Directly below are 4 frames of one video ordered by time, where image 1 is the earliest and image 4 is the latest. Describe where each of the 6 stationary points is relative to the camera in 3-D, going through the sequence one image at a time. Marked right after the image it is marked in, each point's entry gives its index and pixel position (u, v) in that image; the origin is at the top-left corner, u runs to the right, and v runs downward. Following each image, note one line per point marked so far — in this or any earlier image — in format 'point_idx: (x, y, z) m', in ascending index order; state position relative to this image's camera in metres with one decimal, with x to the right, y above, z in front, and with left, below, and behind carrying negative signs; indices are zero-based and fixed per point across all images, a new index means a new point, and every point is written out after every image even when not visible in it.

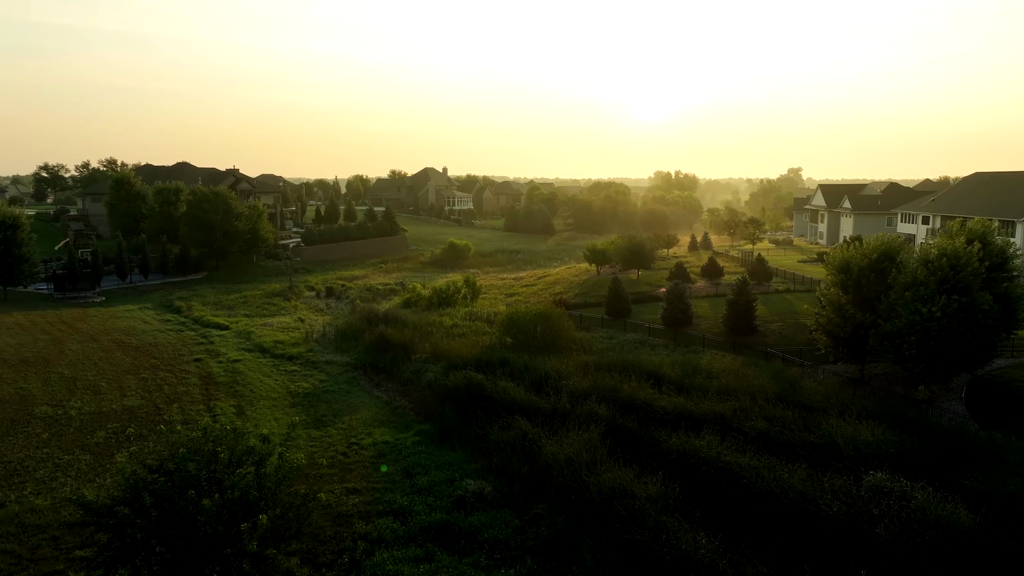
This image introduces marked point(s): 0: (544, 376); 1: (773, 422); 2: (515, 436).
0: (+0.9, -2.5, +19.8) m
1: (+5.6, -2.9, +15.2) m
2: (+0.1, -3.2, +15.1) m
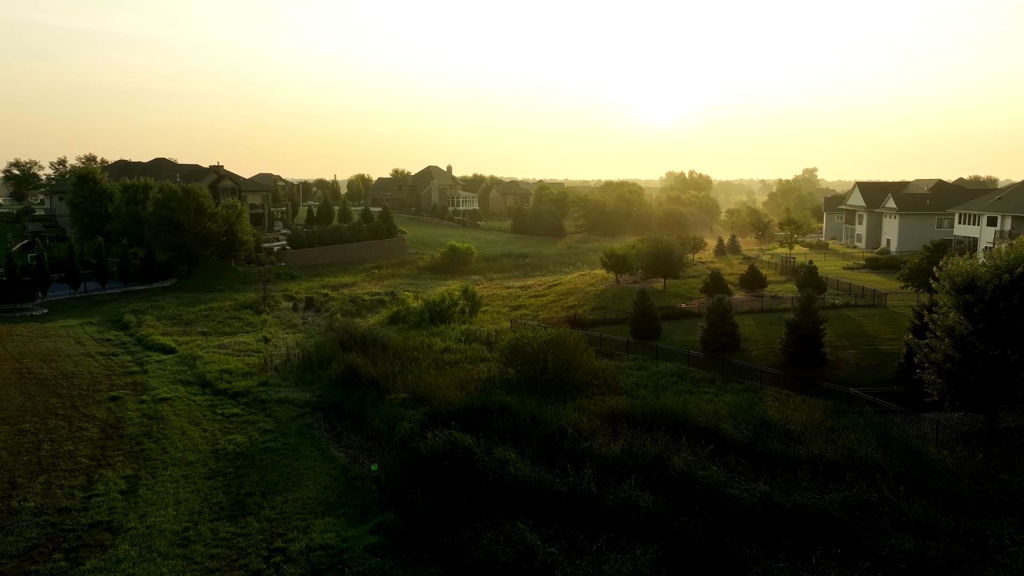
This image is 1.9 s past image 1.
0: (+0.9, -3.0, +14.3) m
1: (+5.6, -3.4, +9.7) m
2: (+0.1, -3.7, +9.7) m
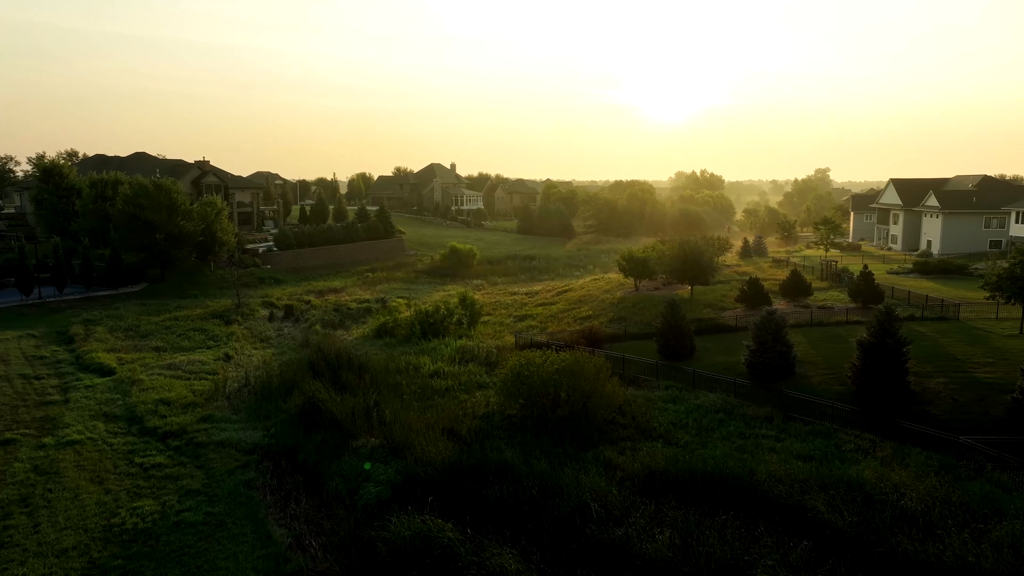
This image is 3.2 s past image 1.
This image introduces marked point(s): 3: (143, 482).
0: (+1.0, -3.3, +10.1) m
1: (+5.6, -3.7, +5.4) m
2: (0.0, -3.9, +5.4) m
3: (-7.0, -3.7, +13.4) m
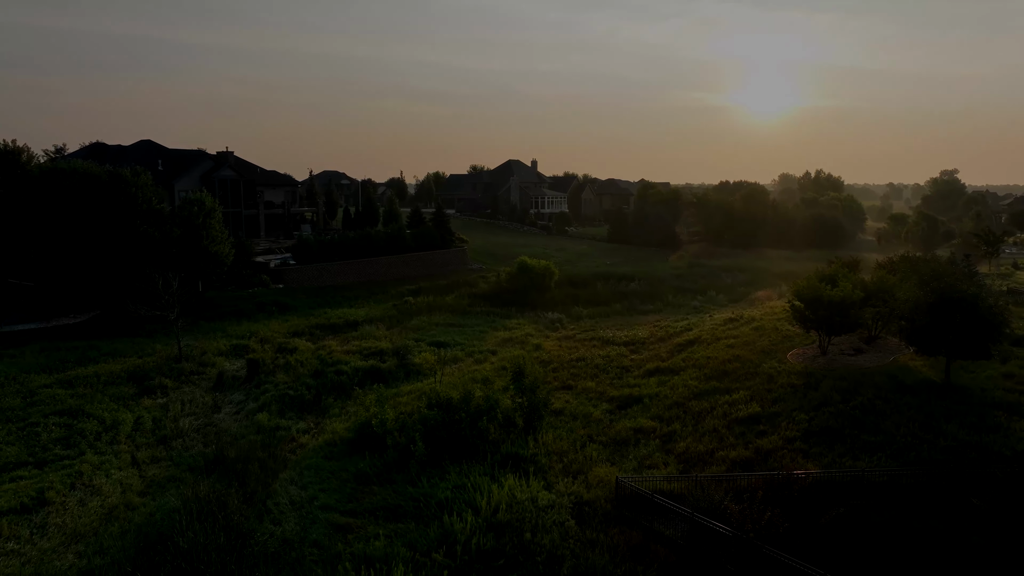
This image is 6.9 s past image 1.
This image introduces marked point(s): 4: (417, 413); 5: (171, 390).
0: (+0.8, -4.6, -3.0) m
1: (+4.8, -5.1, -8.2) m
2: (-0.7, -5.3, -7.5) m
3: (-6.7, -4.9, +1.3) m
4: (-2.0, -2.6, +14.8) m
5: (-9.2, -2.7, +19.1) m
